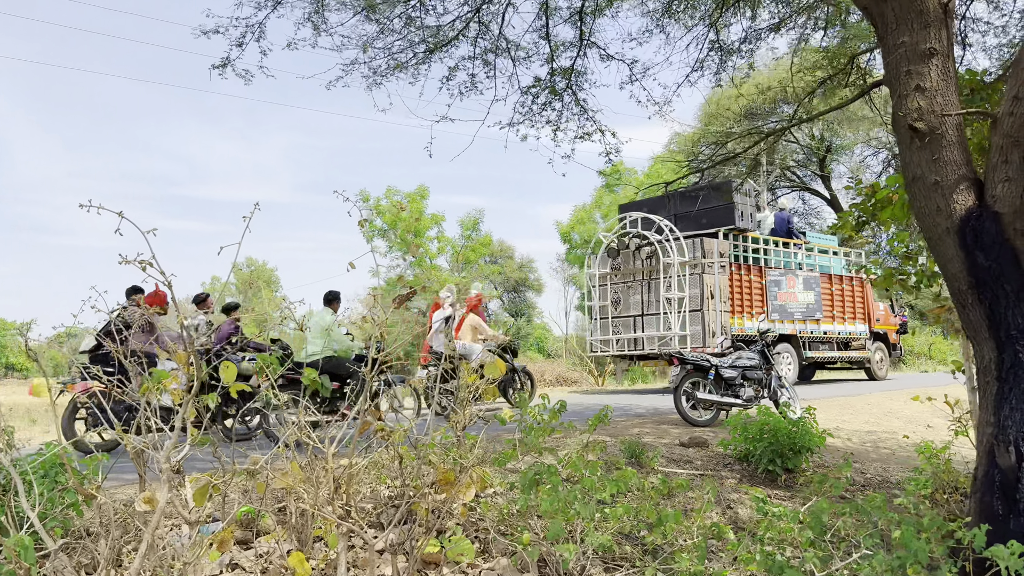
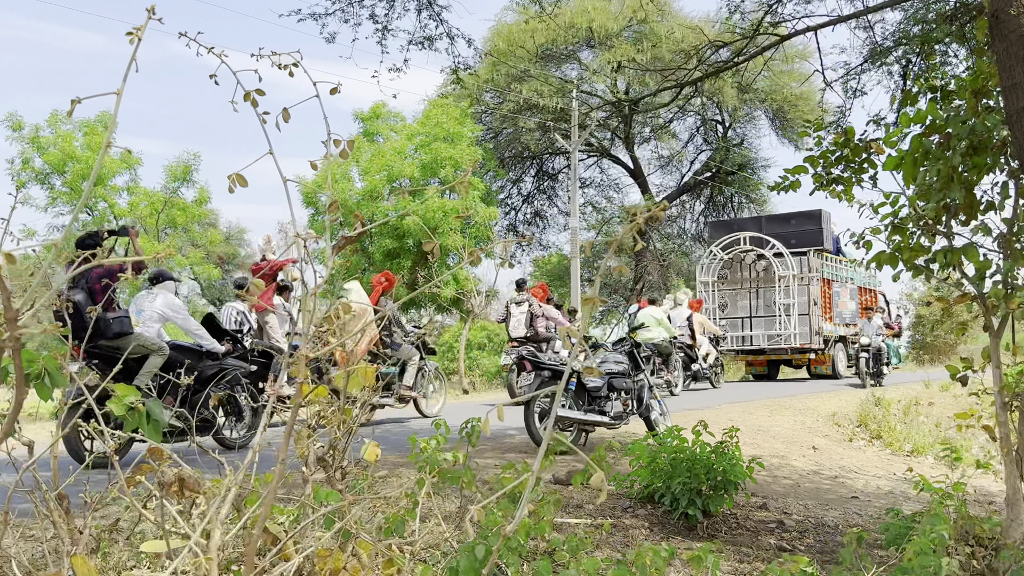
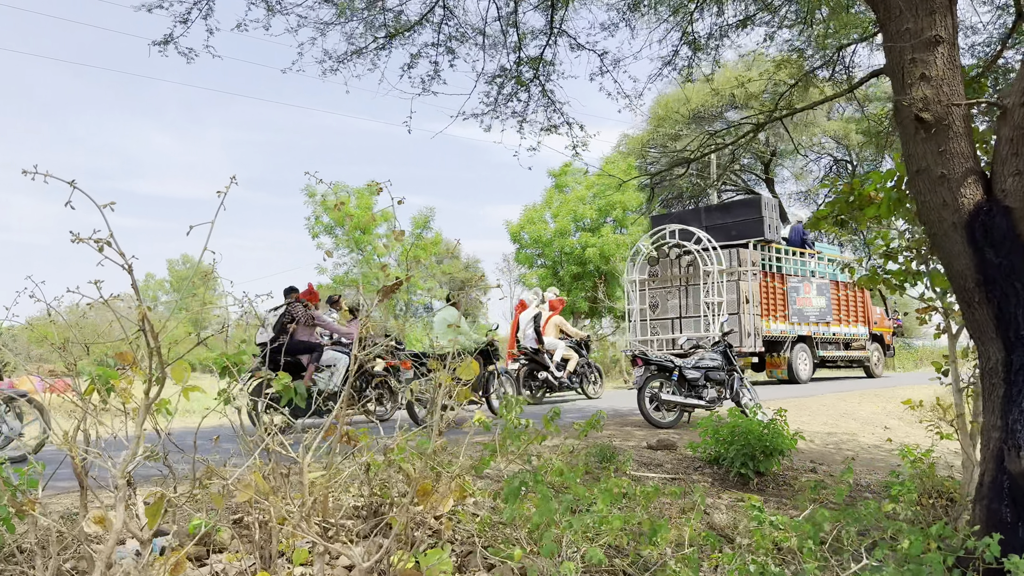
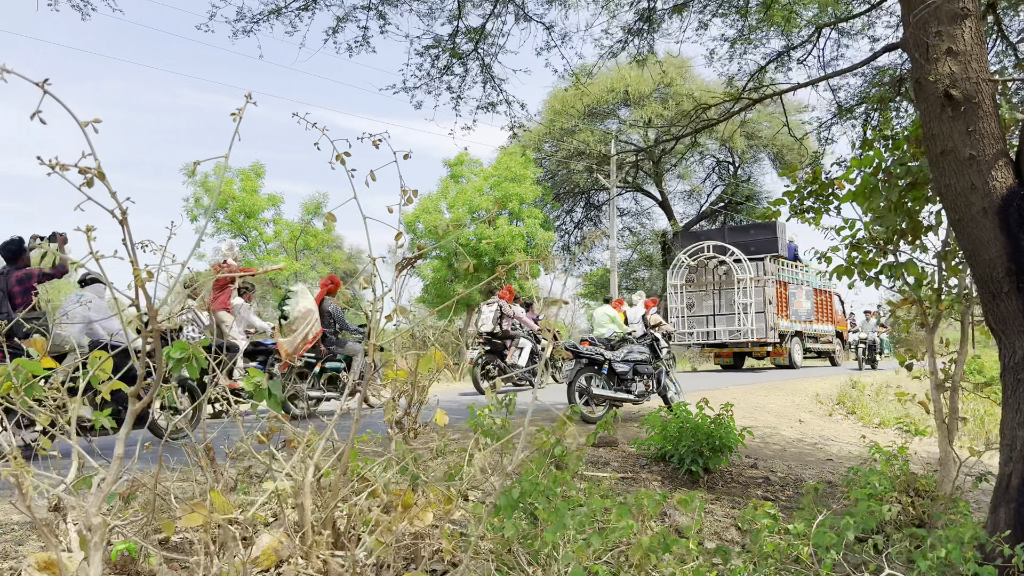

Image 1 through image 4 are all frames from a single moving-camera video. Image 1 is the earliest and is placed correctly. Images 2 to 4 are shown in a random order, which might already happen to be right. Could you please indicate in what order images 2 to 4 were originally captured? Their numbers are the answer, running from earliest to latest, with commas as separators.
3, 4, 2
